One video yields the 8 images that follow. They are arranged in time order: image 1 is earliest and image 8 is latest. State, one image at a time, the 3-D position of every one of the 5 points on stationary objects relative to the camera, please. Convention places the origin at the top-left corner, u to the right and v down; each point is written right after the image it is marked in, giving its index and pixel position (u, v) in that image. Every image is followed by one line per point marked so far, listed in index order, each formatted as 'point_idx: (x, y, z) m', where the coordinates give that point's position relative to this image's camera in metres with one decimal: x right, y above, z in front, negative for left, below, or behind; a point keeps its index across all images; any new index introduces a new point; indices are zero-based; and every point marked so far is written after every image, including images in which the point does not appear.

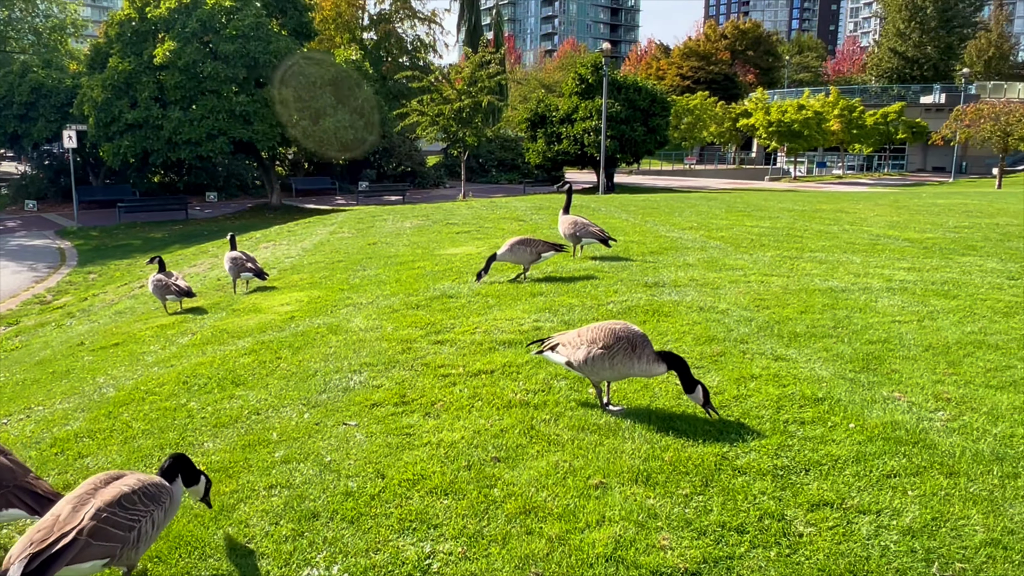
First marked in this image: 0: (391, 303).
0: (-2.3, -0.3, +13.1) m
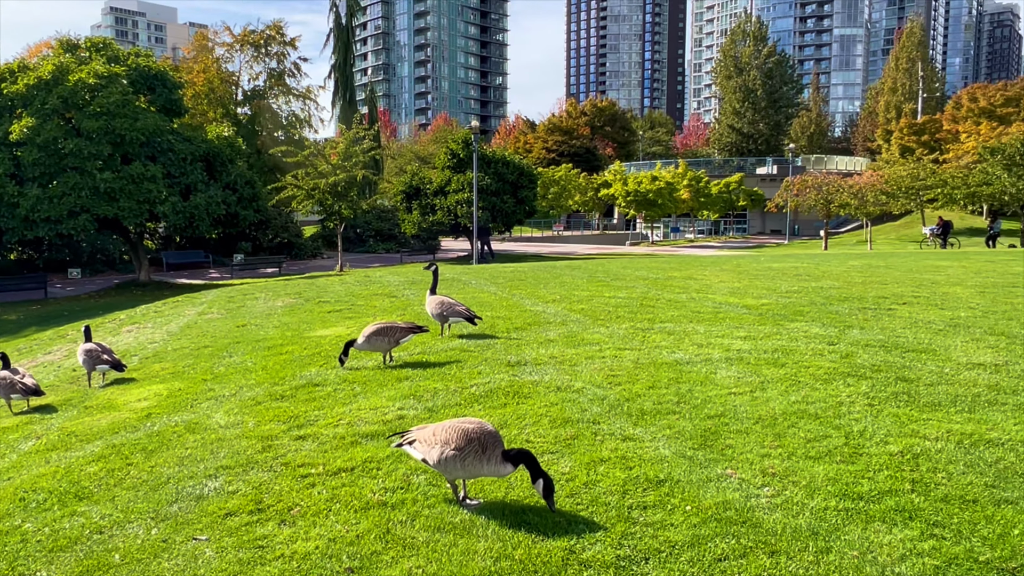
0: (-4.8, -2.0, +12.7) m
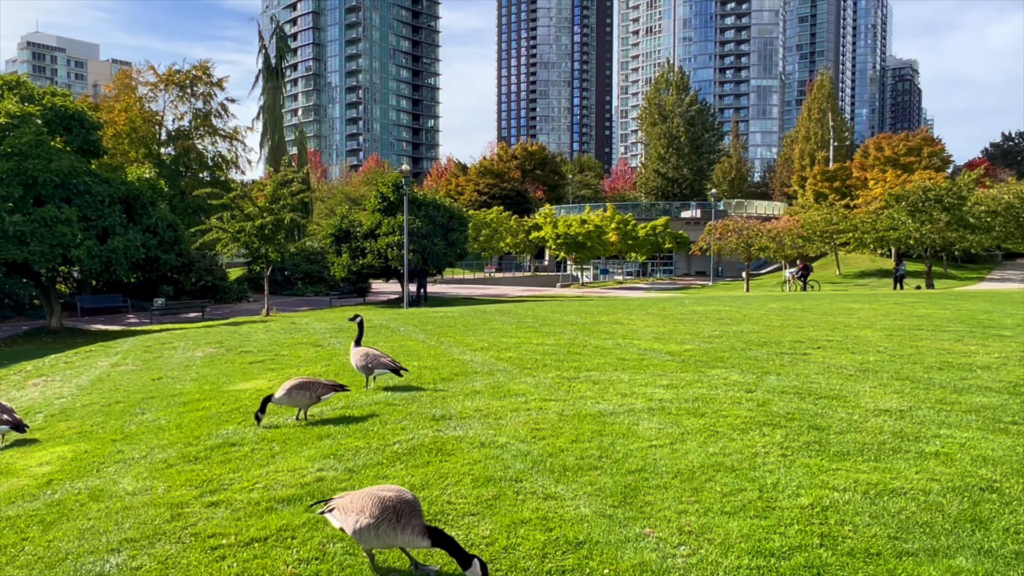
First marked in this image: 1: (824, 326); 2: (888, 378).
0: (-6.2, -3.0, +12.1) m
1: (+7.0, -1.0, +15.3) m
2: (+6.8, -1.6, +12.2) m
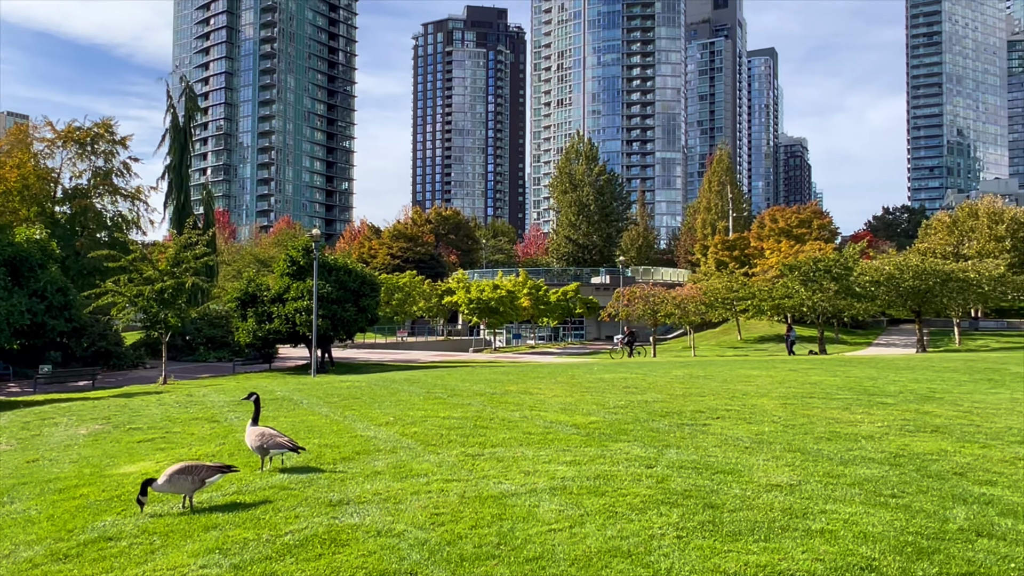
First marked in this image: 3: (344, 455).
0: (-7.9, -4.4, +11.1) m
1: (+4.9, -2.6, +15.7) m
2: (+5.0, -3.0, +12.6) m
3: (-3.3, -3.3, +13.1) m
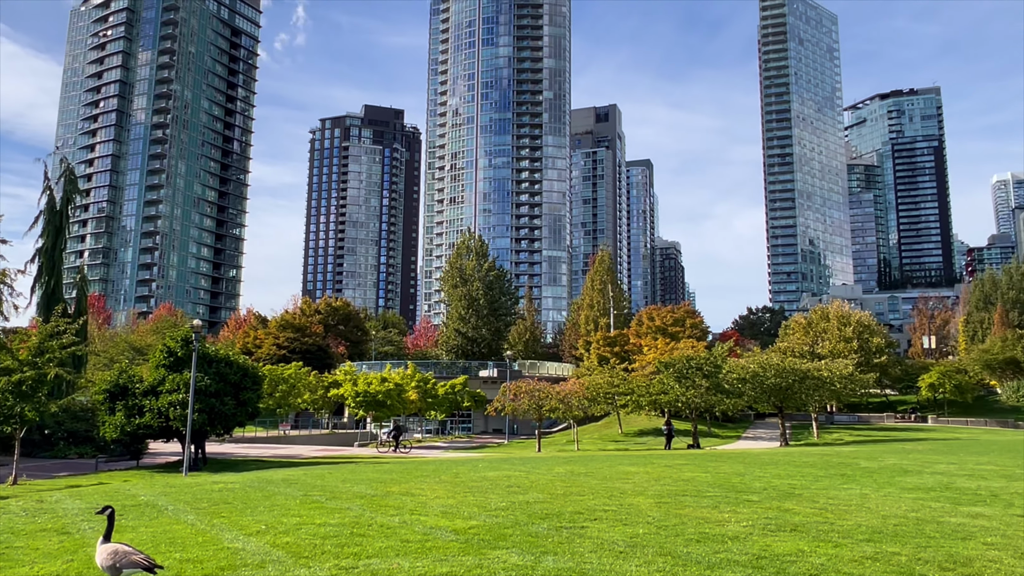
0: (-10.0, -6.1, +9.7) m
1: (+2.1, -4.9, +16.1) m
2: (+2.6, -5.1, +12.9) m
3: (-5.6, -5.2, +12.4) m
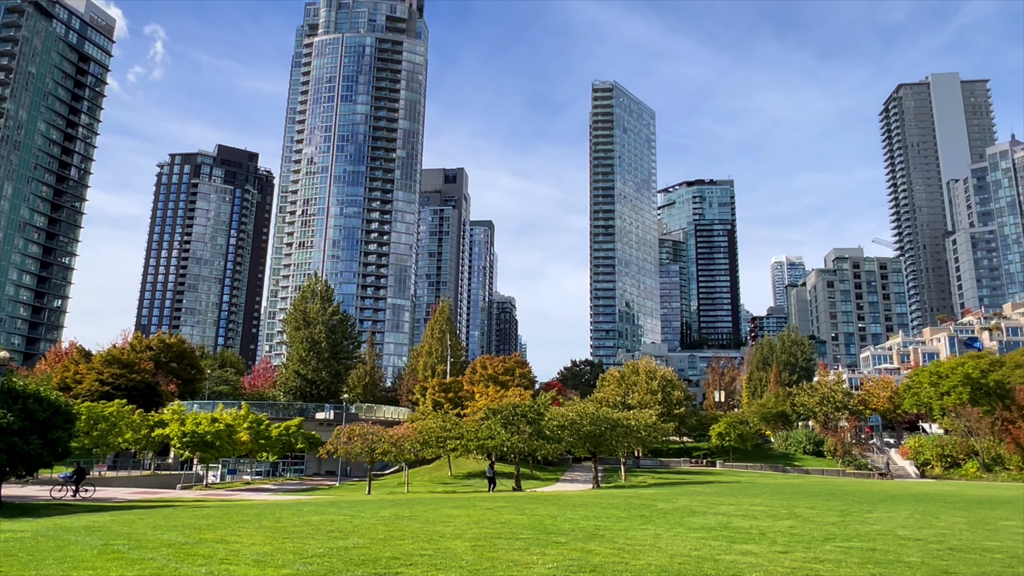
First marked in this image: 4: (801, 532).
0: (-12.9, -6.2, +8.3) m
1: (-2.3, -6.2, +17.0) m
2: (-1.1, -6.2, +14.0) m
3: (-9.1, -5.8, +11.9) m
4: (+7.9, -6.8, +18.6) m
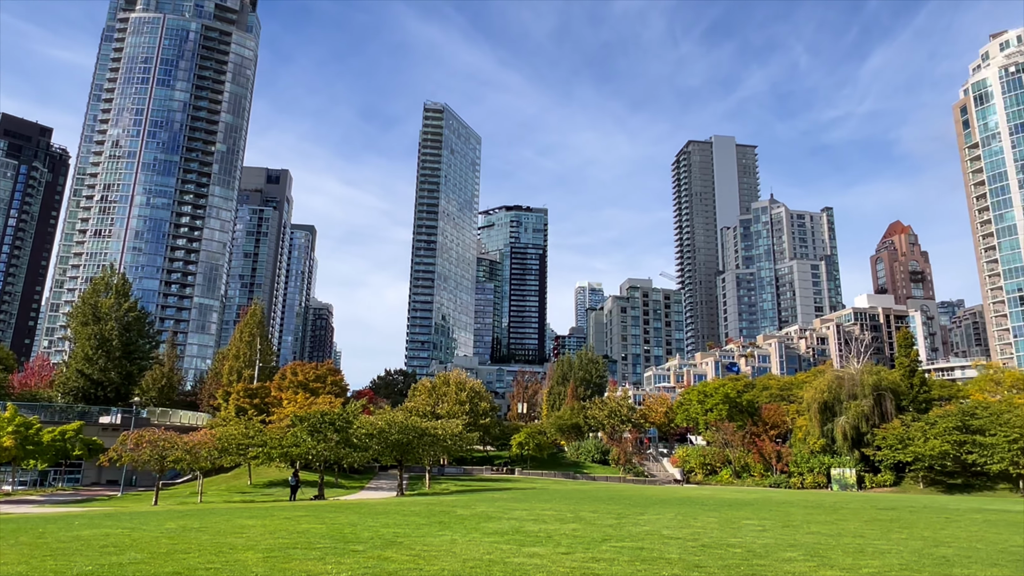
0: (-15.3, -5.4, +5.3) m
1: (-7.3, -6.2, +16.4) m
2: (-5.4, -6.2, +13.8) m
3: (-12.5, -5.3, +9.7) m
4: (+2.1, -7.5, +20.5) m
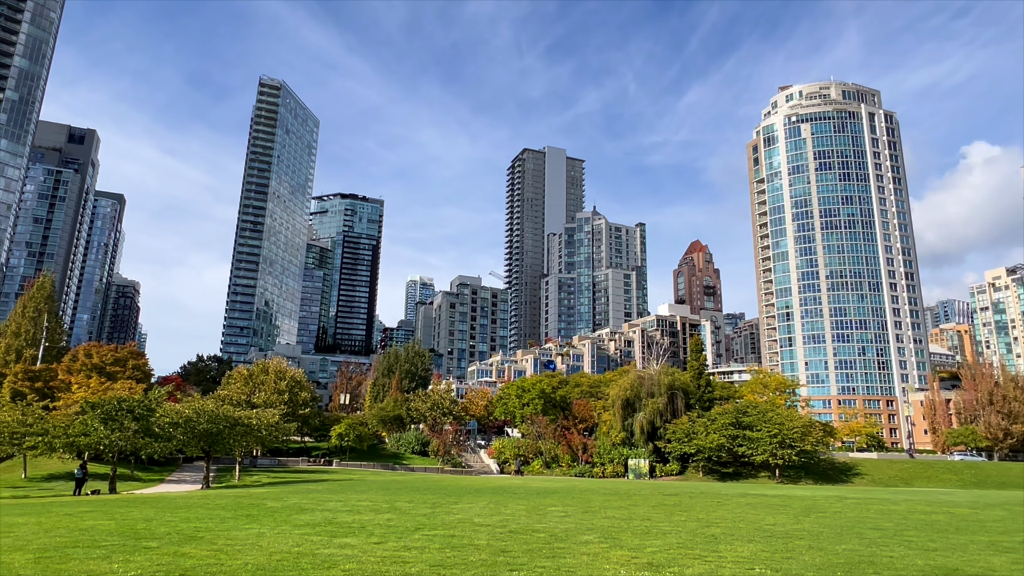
0: (-16.5, -4.4, +1.7) m
1: (-11.5, -5.5, +14.5) m
2: (-9.0, -5.7, +12.4) m
3: (-14.8, -4.4, +6.7) m
4: (-3.5, -7.3, +20.8) m
